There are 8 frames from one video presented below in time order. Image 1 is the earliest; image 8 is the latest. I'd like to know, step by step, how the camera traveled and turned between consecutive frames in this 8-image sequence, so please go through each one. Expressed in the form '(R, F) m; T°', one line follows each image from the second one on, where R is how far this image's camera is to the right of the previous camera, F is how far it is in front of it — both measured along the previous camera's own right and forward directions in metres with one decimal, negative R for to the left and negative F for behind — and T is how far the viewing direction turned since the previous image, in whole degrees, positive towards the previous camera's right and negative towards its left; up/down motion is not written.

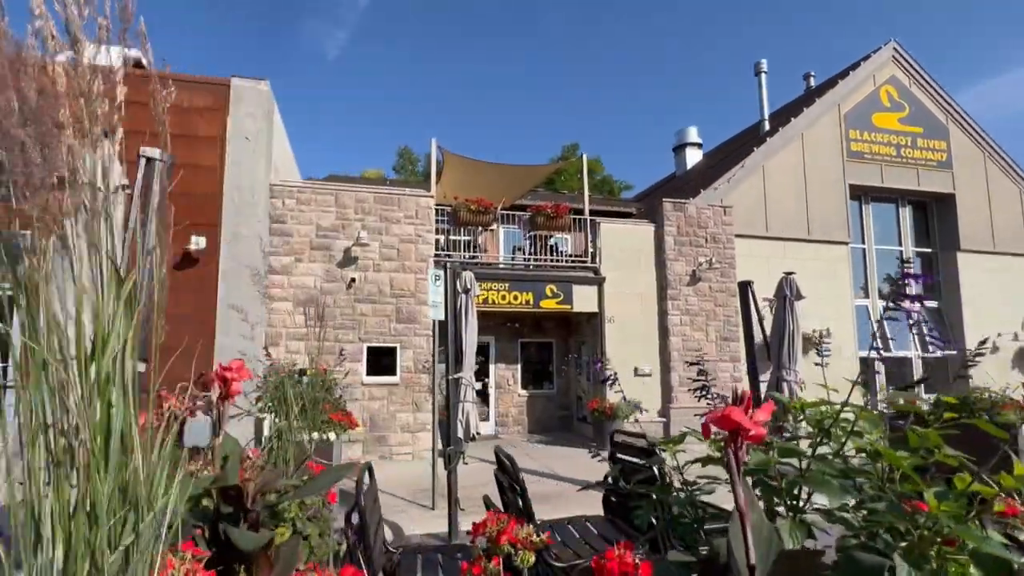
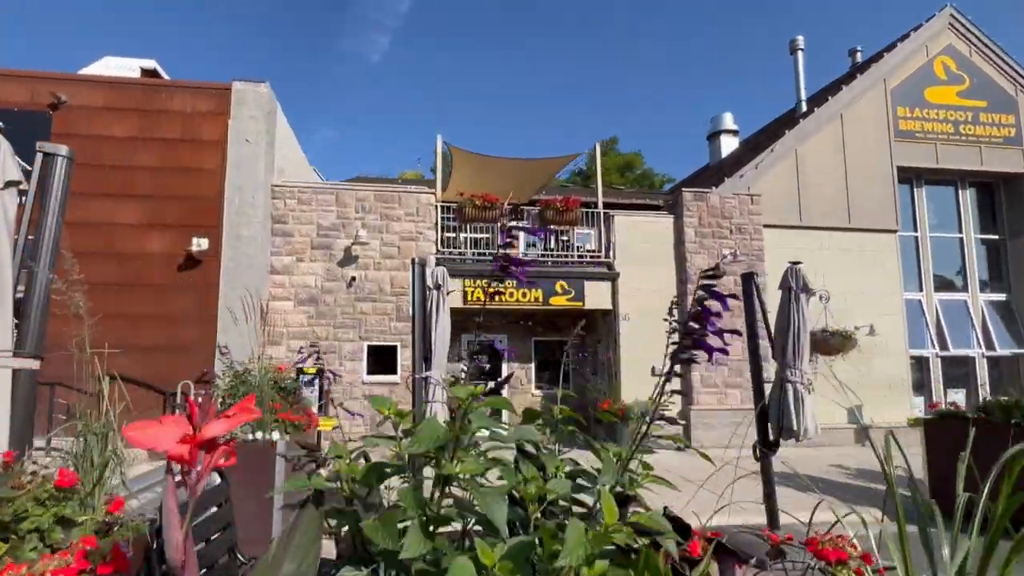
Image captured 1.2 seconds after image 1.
(+0.9, +0.4) m; -6°
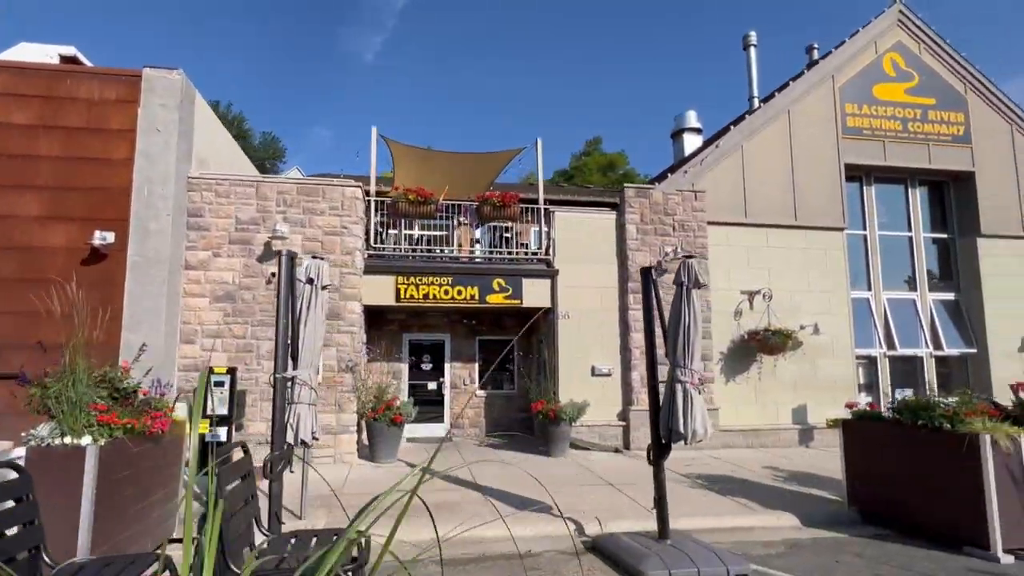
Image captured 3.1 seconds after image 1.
(+1.2, +0.3) m; +1°
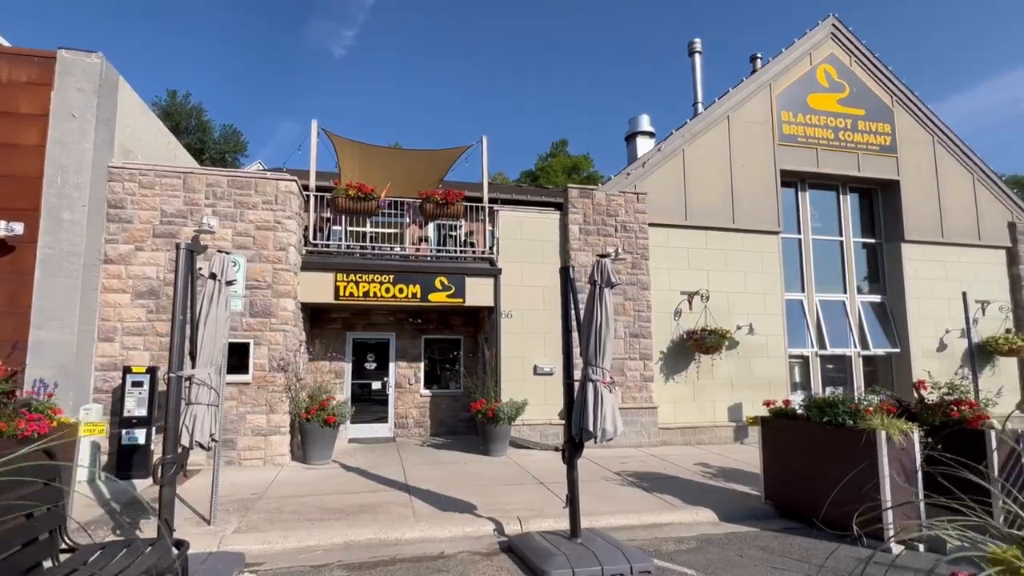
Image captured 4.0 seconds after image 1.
(+0.5, 0.0) m; +4°
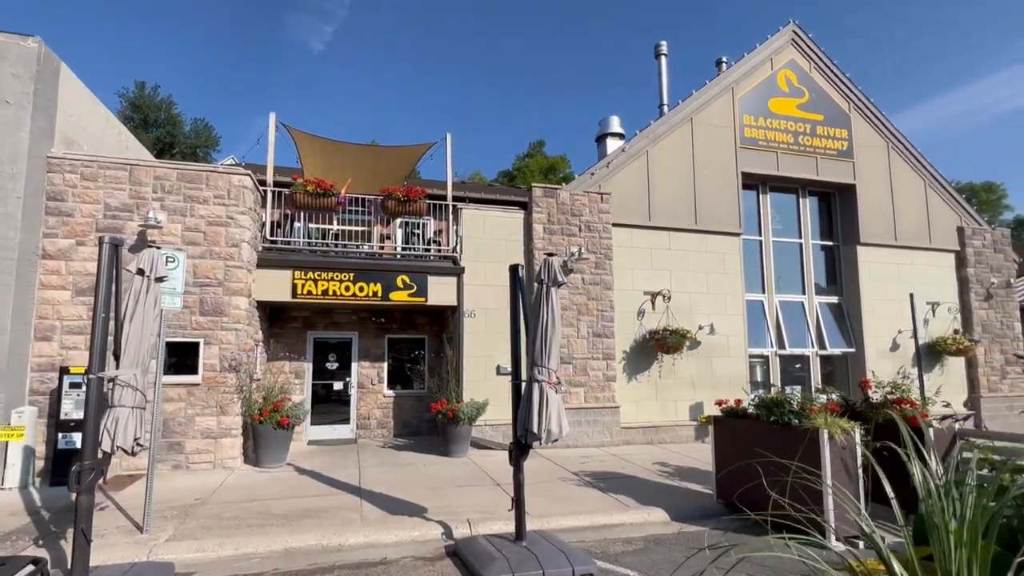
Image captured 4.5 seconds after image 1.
(+0.3, +0.1) m; +3°
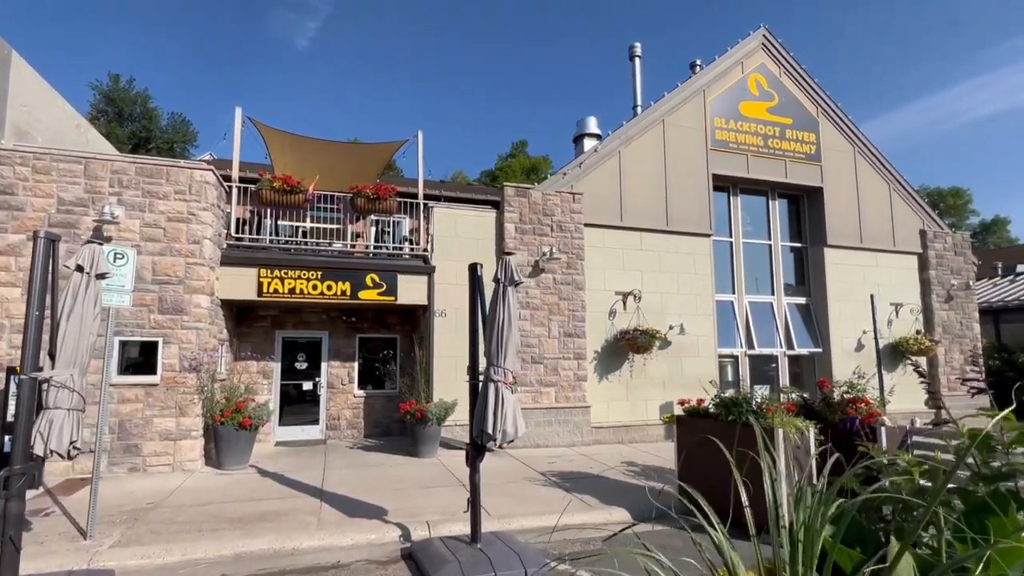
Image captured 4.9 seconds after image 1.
(+0.3, 0.0) m; +2°
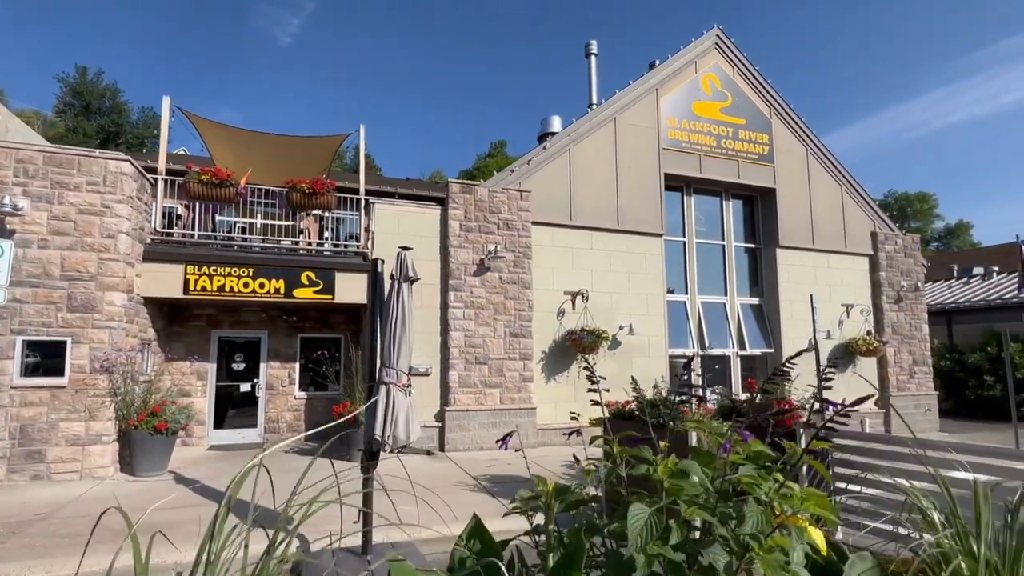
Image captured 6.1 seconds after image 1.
(+0.8, +0.2) m; +2°
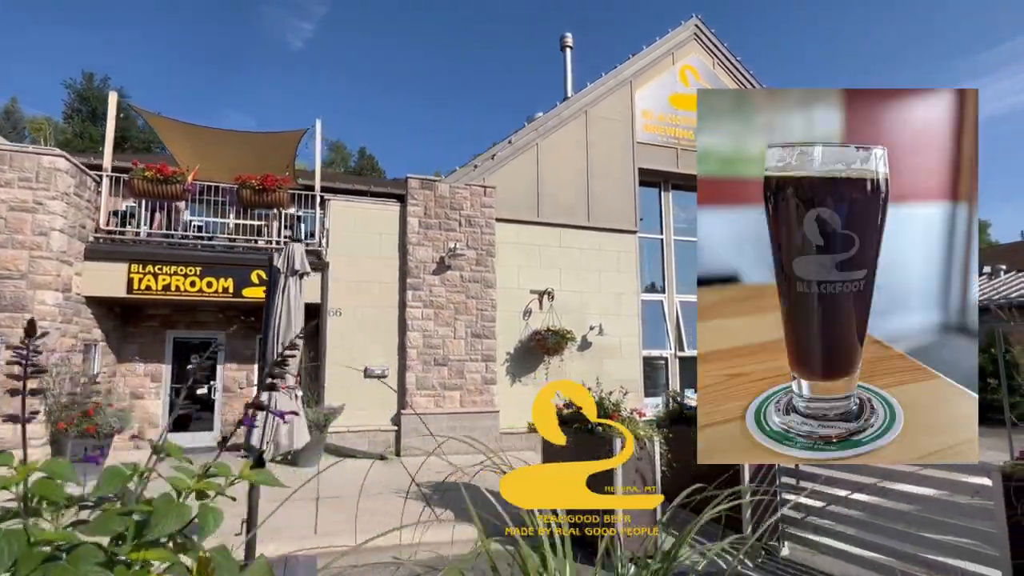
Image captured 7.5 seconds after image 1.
(+1.0, +0.4) m; -1°
